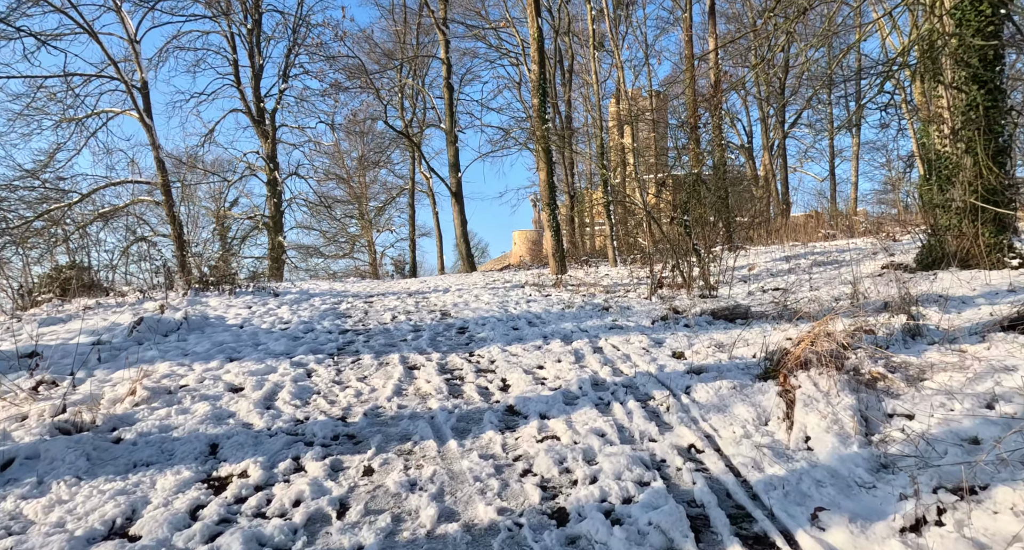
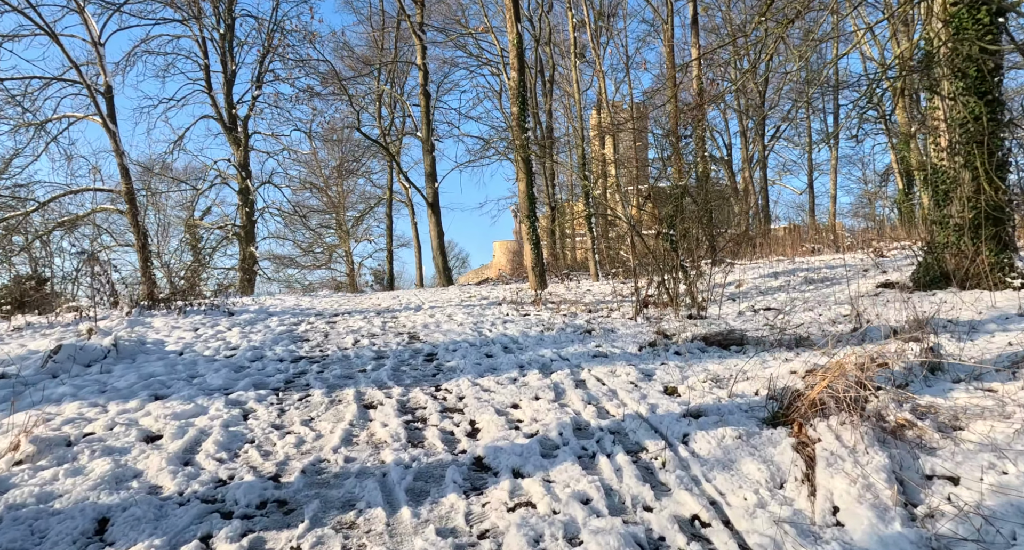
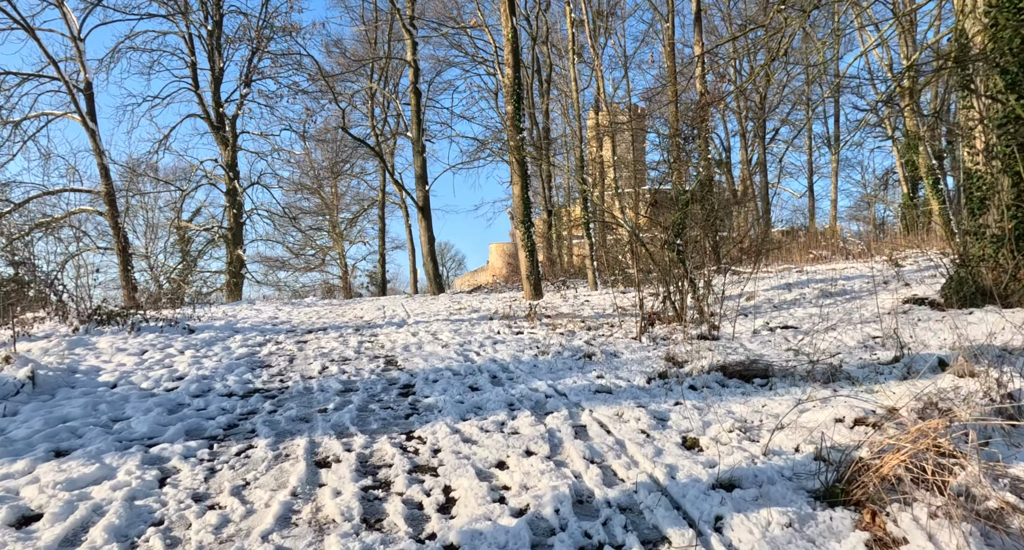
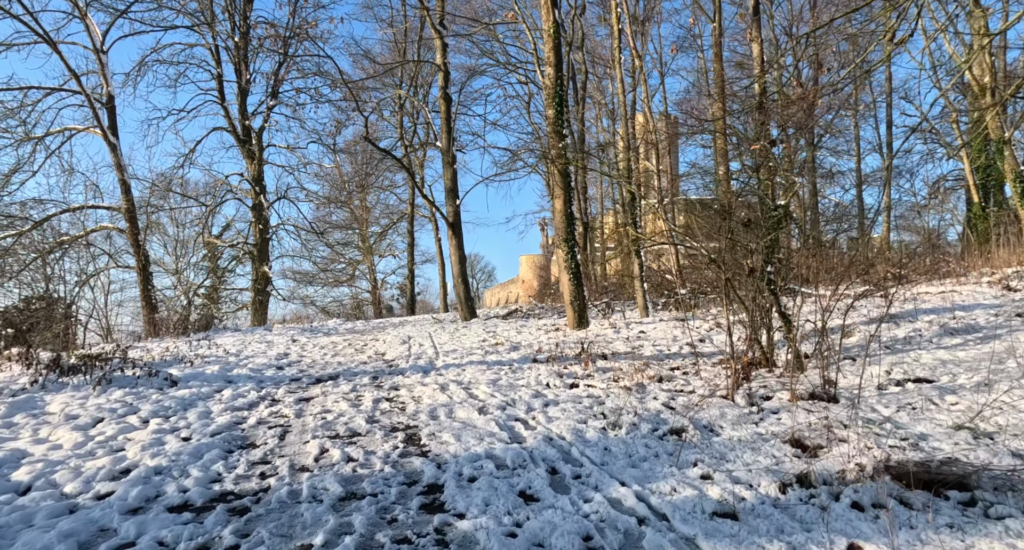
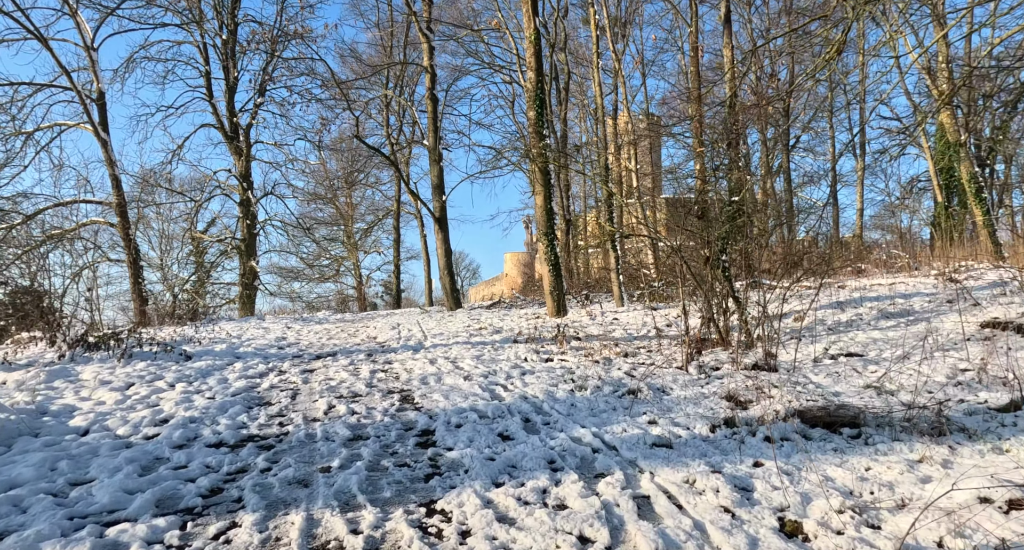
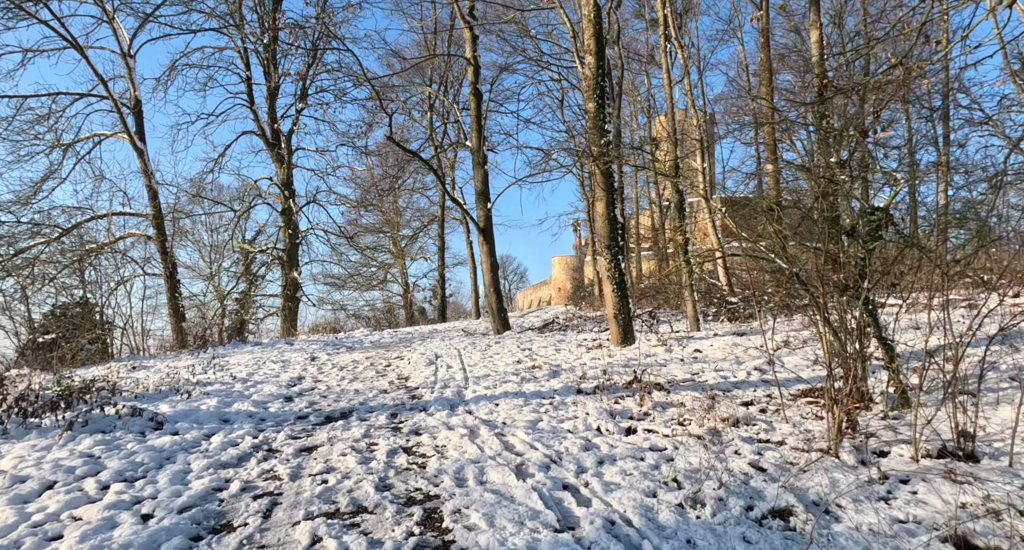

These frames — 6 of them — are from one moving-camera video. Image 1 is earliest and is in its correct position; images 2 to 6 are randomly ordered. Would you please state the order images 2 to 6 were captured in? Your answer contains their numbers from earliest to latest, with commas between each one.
2, 3, 5, 4, 6
